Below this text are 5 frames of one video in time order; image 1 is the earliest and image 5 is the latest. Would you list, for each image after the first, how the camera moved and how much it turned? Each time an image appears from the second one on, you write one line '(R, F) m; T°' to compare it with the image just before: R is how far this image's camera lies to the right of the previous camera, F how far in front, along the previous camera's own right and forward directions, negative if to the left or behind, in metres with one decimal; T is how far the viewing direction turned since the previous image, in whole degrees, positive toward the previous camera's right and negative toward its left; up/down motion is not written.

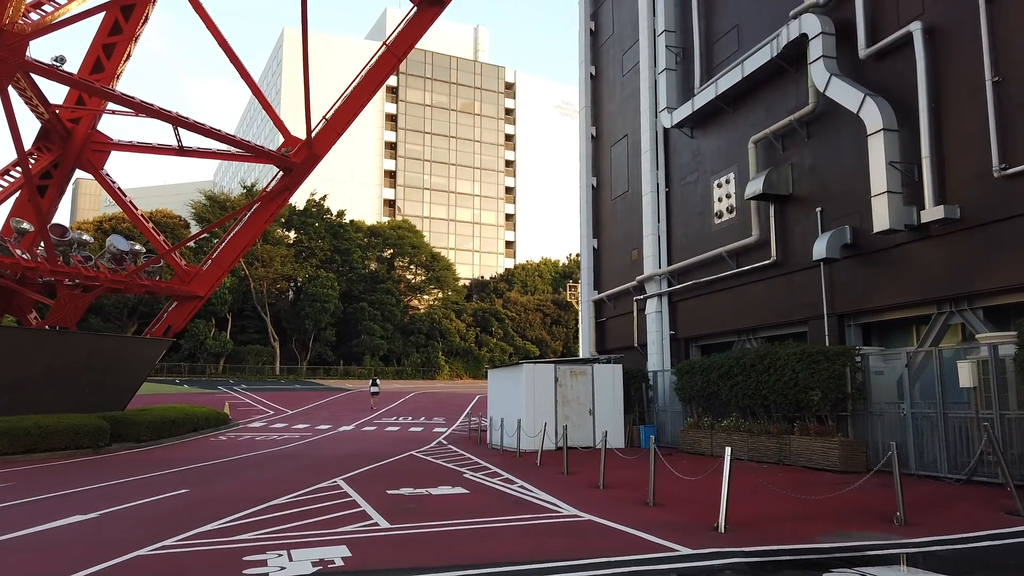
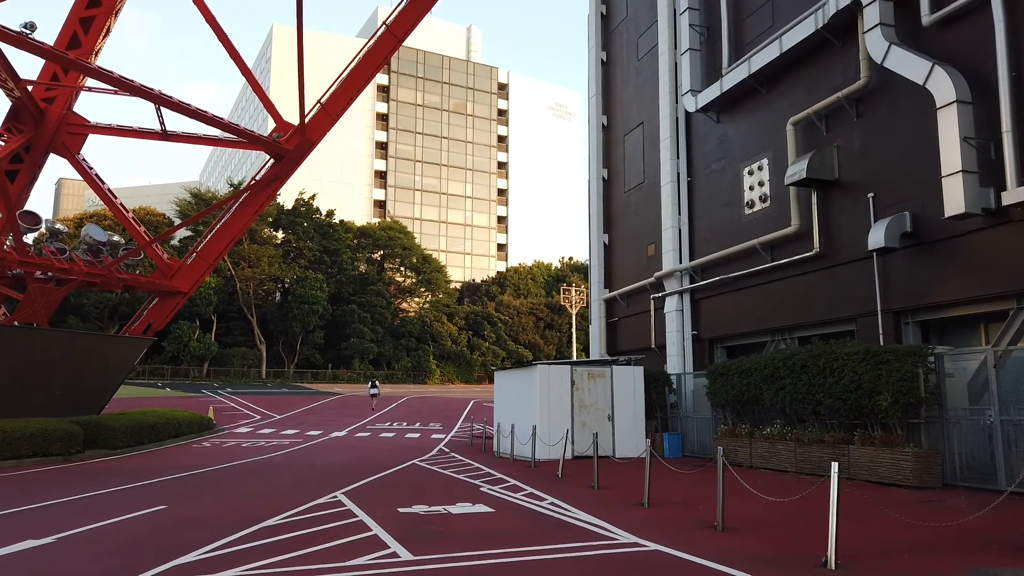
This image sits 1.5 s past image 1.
(-0.7, +1.8) m; +1°
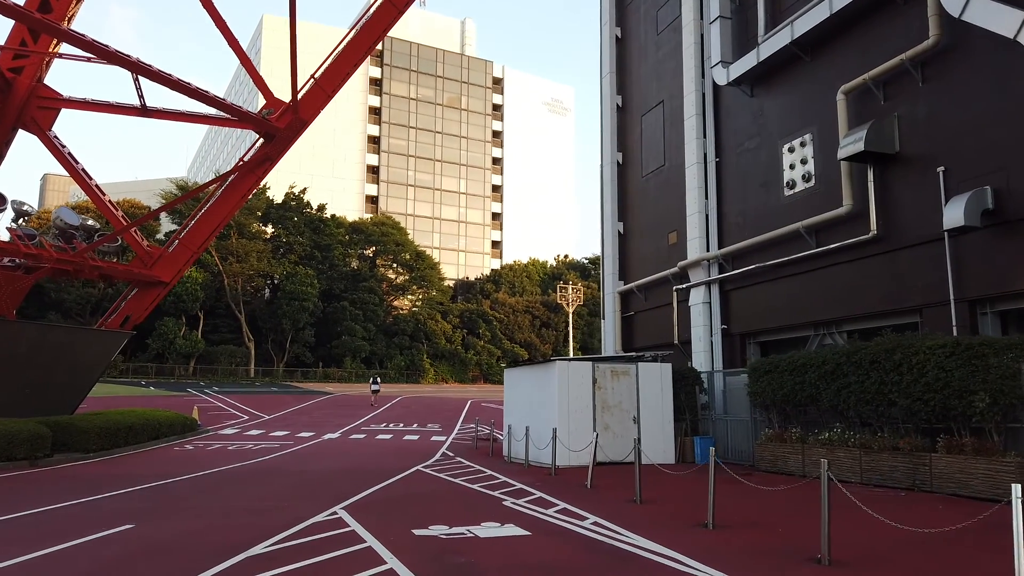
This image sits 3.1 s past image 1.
(-0.6, +1.9) m; +1°
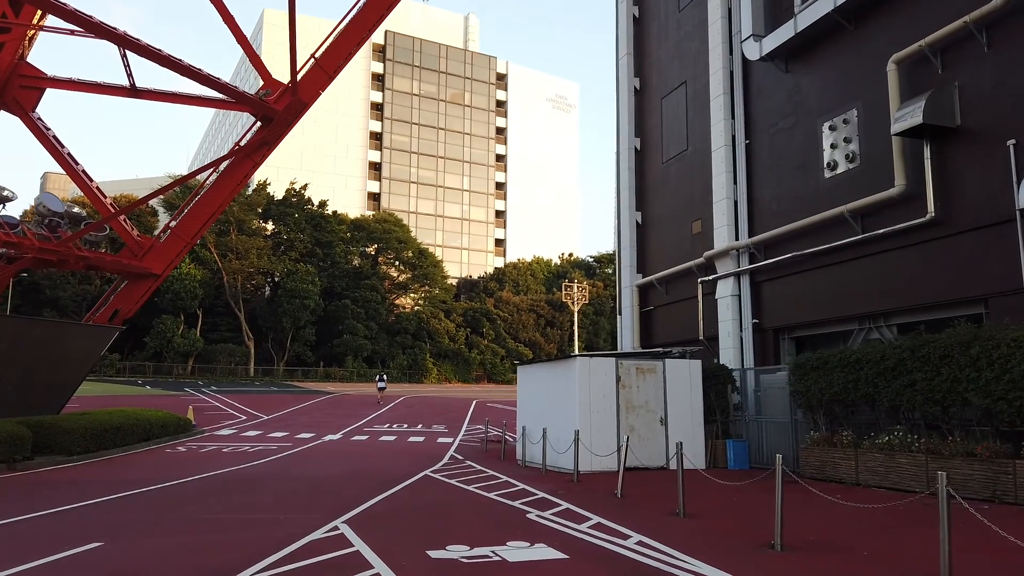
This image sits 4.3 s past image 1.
(-0.3, +1.4) m; 0°
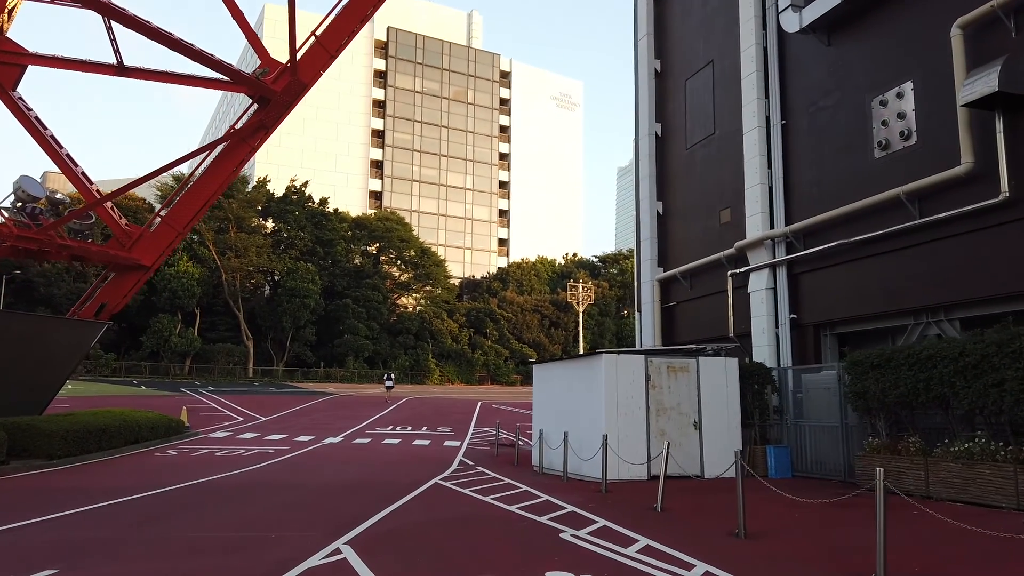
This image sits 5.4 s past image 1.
(-0.3, +1.5) m; 0°
